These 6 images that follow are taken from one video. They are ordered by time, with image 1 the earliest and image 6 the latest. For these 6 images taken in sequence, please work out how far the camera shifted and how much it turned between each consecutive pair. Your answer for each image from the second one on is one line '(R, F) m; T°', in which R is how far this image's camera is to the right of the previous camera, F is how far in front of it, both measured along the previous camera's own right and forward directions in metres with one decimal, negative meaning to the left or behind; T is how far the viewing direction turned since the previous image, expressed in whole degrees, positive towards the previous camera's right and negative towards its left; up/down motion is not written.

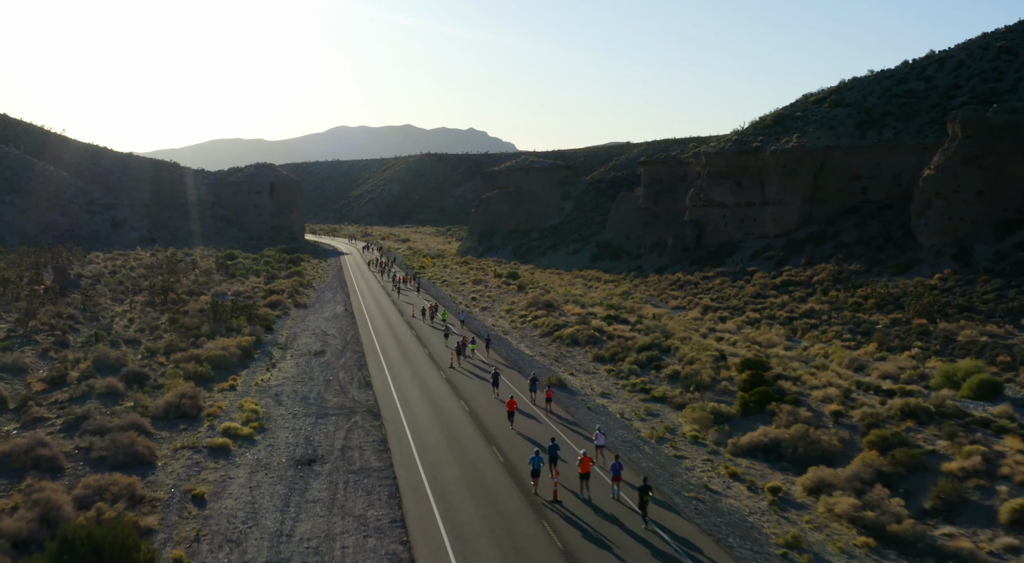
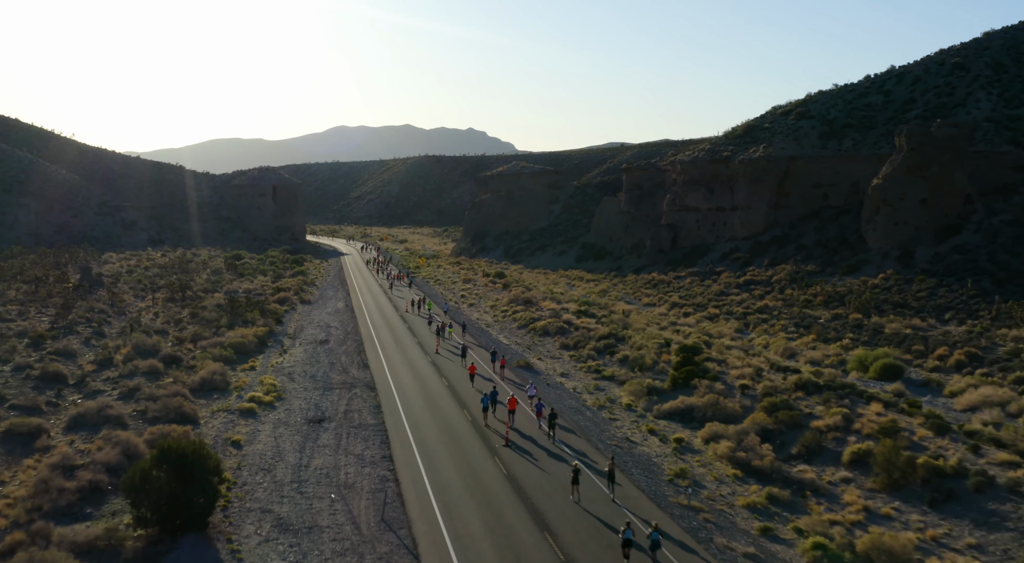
(+0.9, -3.9) m; 0°
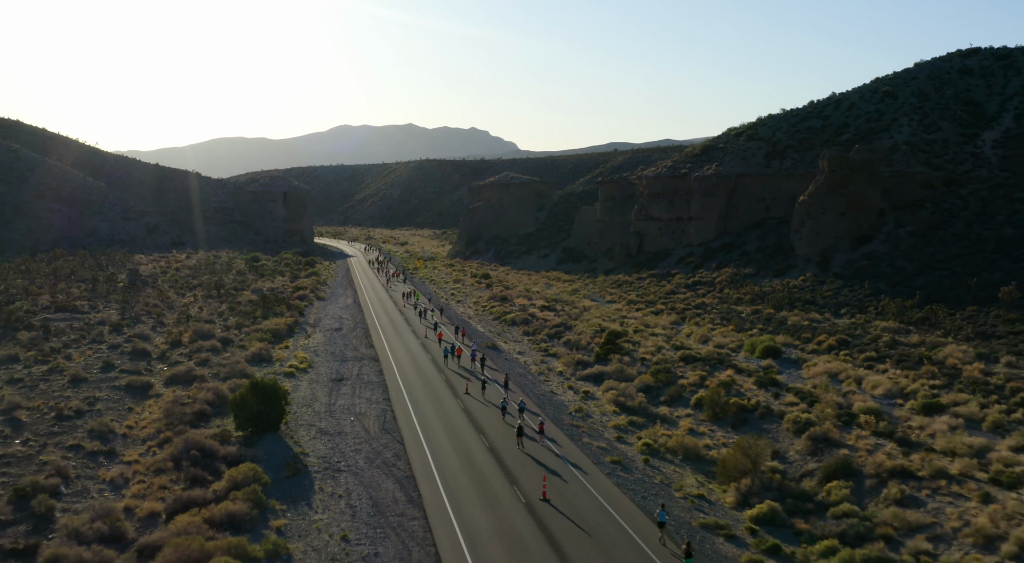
(+1.5, -8.0) m; 0°
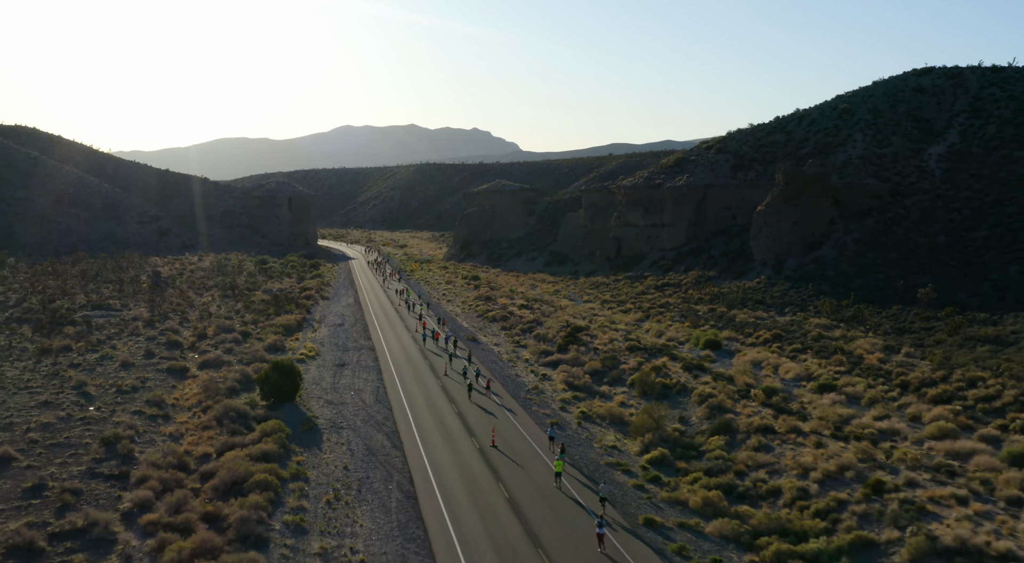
(+1.4, -5.5) m; 0°
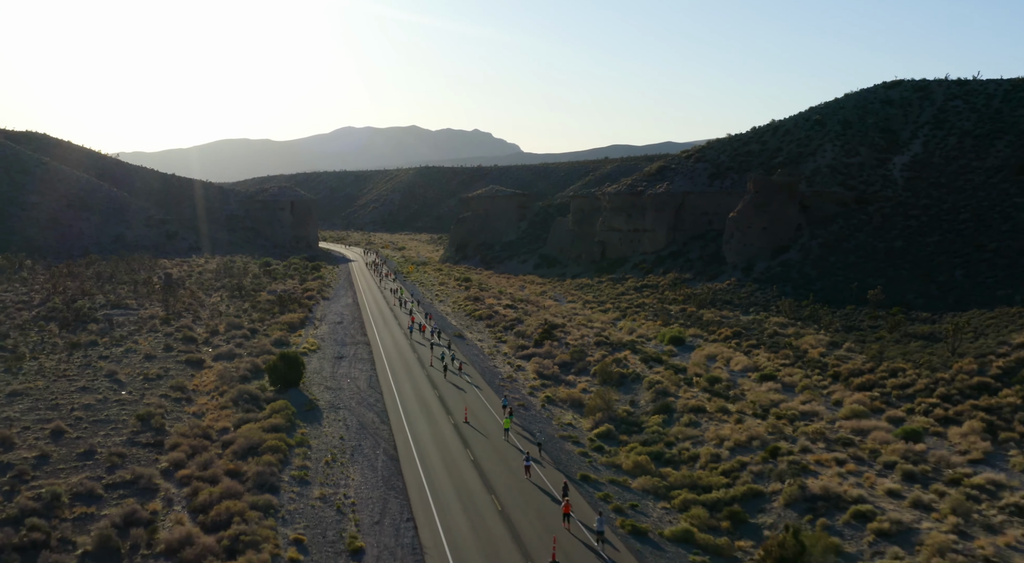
(+1.1, -4.0) m; 0°
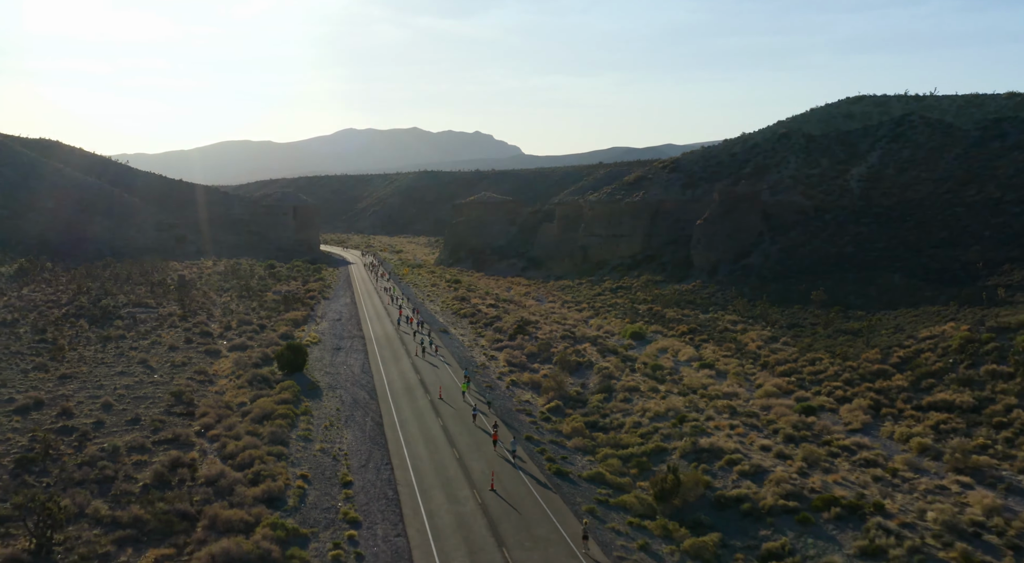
(+1.6, -5.5) m; 0°
